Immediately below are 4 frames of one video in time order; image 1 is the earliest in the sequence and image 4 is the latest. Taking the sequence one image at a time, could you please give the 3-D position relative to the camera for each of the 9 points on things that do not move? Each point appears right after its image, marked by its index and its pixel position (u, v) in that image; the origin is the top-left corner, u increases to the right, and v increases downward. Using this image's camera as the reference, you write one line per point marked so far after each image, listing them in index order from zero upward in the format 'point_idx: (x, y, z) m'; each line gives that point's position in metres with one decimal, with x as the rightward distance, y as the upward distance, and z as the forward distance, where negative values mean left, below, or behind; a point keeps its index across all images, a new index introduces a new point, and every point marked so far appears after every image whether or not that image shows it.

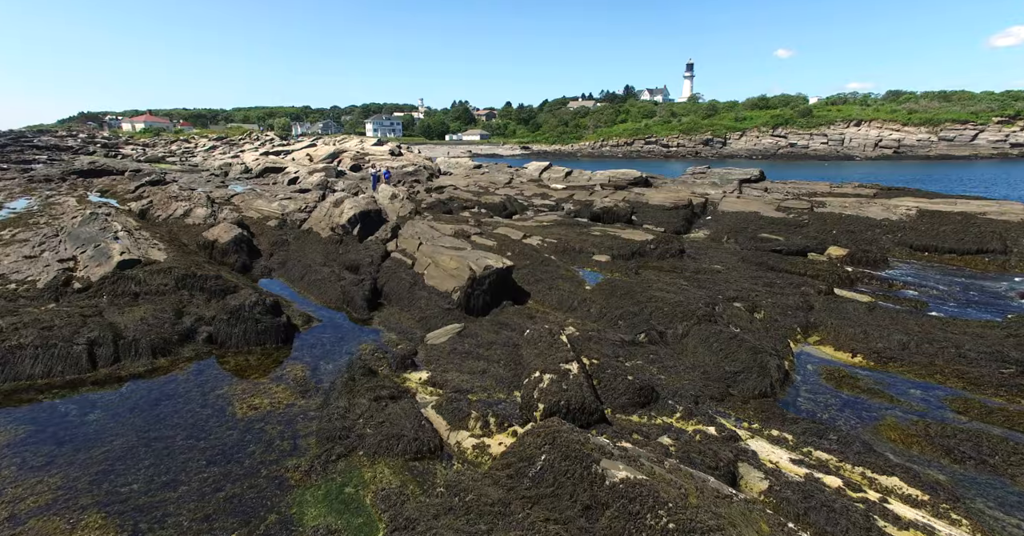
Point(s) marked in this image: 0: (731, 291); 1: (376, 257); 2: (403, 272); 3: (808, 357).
0: (+5.3, -0.6, +12.0) m
1: (-4.0, +0.3, +14.5) m
2: (-2.9, -0.1, +13.3) m
3: (+5.5, -1.7, +9.2) m
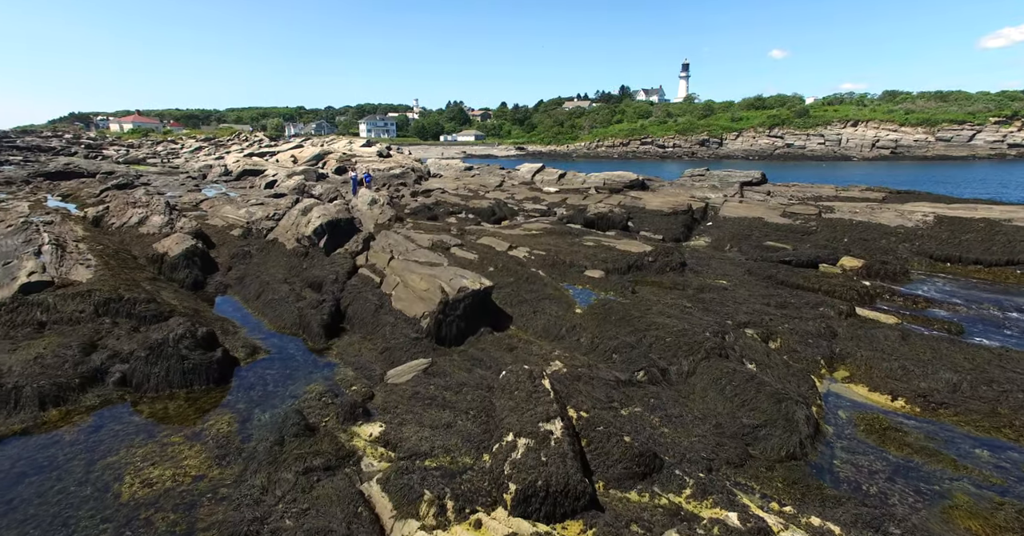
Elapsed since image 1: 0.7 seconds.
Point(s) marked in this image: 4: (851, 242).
0: (+4.9, -1.0, +10.6) m
1: (-4.5, -0.1, +13.0) m
2: (-3.4, -0.6, +11.7) m
3: (+5.1, -2.1, +7.7) m
4: (+12.8, +1.0, +18.6) m
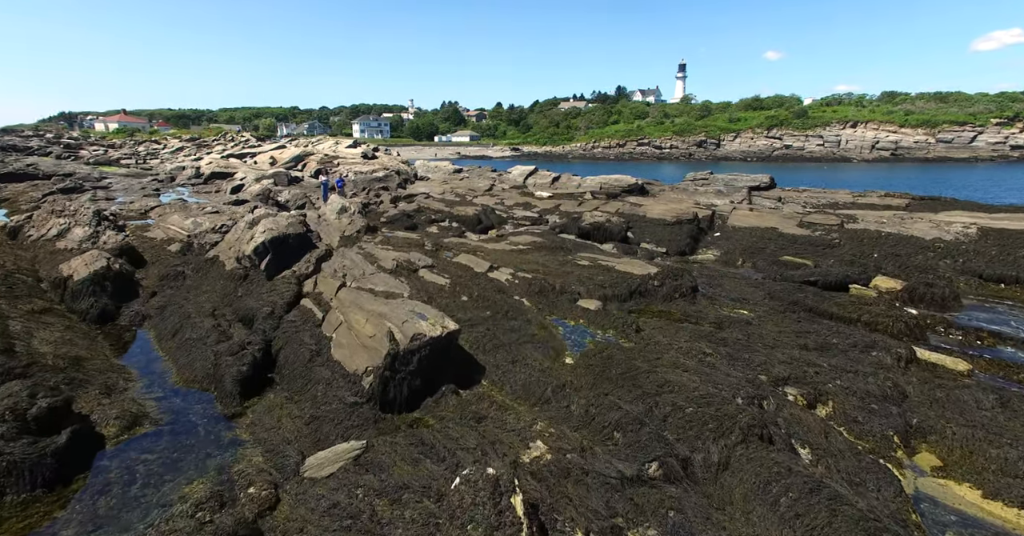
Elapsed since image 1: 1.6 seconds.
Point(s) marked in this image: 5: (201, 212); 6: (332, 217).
0: (+4.4, -1.6, +8.2) m
1: (-4.9, -0.8, +10.6) m
2: (-3.8, -1.2, +9.3) m
3: (+4.7, -2.7, +5.4) m
4: (+12.2, +0.3, +16.3) m
5: (-12.5, +2.3, +19.8) m
6: (-7.2, +2.1, +19.8) m
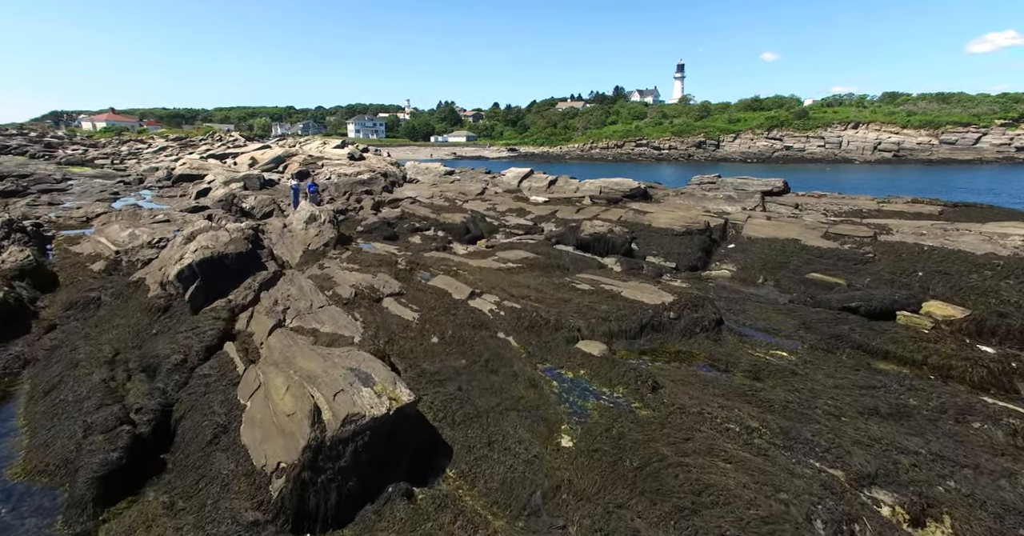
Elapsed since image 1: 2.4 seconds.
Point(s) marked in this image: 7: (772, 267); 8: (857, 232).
0: (+4.1, -2.2, +6.0) m
1: (-5.2, -1.4, +8.3) m
2: (-4.1, -1.8, +7.0) m
3: (+4.4, -3.3, +3.2) m
4: (+11.9, -0.3, +14.1) m
5: (-12.8, +1.7, +17.4) m
6: (-7.6, +1.5, +17.5) m
7: (+9.1, +0.2, +17.0) m
8: (+12.4, +1.2, +17.6) m
